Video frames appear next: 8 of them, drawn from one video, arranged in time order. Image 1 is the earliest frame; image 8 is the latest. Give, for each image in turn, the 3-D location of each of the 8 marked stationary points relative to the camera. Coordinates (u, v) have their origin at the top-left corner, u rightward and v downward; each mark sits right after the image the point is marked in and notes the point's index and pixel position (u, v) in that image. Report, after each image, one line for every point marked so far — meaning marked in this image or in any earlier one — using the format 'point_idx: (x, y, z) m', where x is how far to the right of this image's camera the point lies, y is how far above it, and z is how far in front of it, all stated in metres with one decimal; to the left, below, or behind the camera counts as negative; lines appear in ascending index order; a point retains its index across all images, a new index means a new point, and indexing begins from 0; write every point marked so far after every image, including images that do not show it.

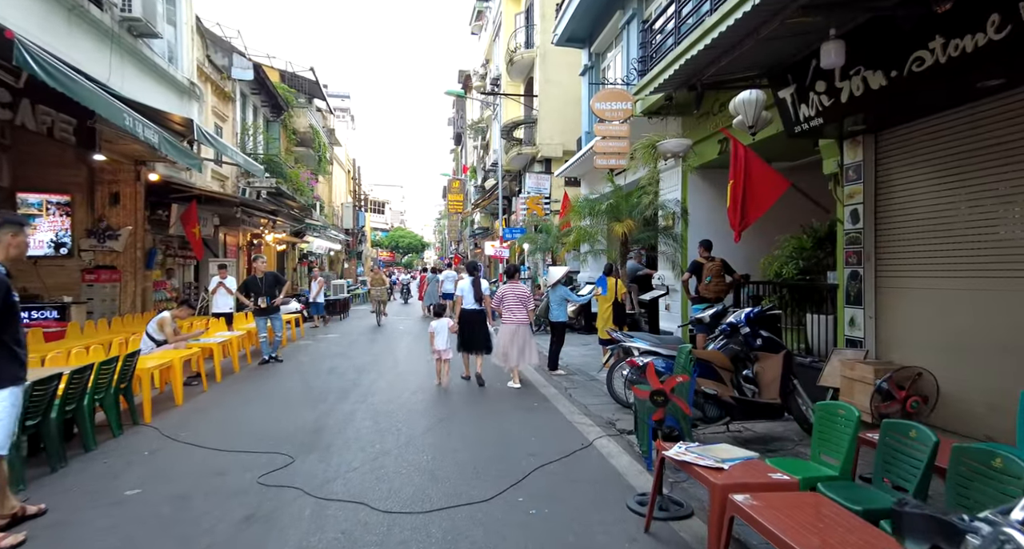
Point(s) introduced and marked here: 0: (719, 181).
0: (+3.7, +1.6, +10.5) m
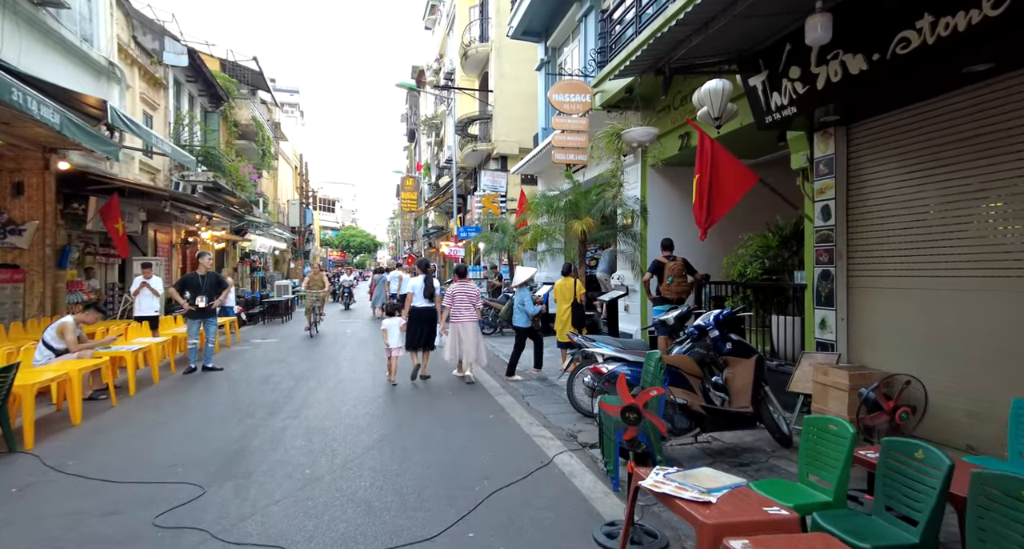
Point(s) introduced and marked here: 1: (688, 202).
0: (+2.9, +1.6, +10.2) m
1: (+3.1, +1.3, +10.3) m
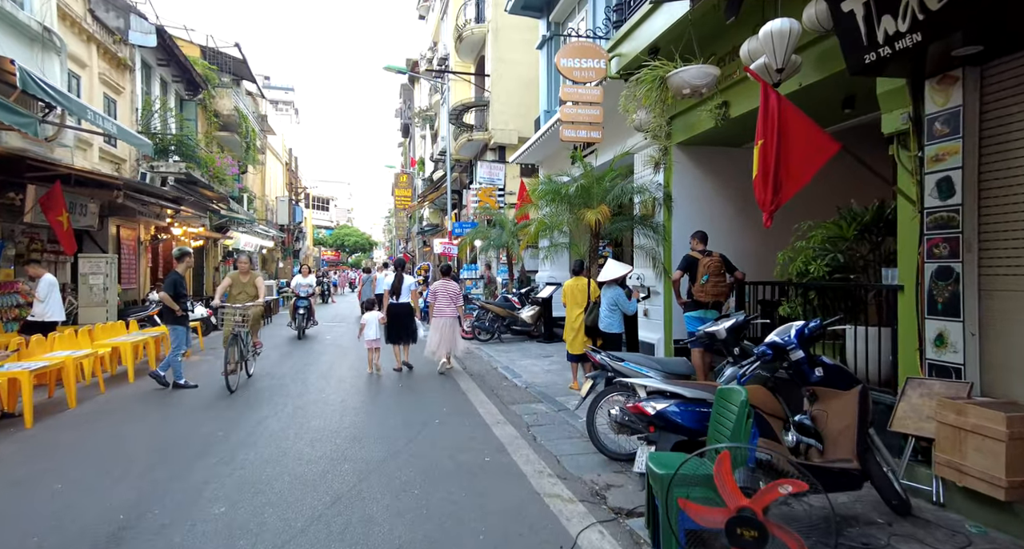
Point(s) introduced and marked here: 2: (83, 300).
0: (+2.9, +1.7, +8.6) m
1: (+3.1, +1.3, +8.7) m
2: (-8.8, -0.5, +12.1) m
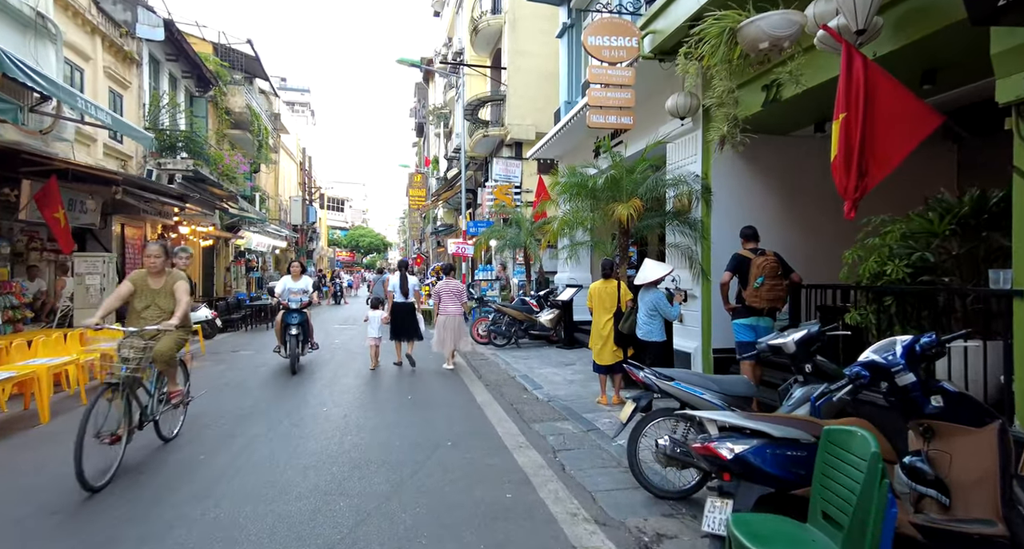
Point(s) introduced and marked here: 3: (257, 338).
0: (+3.2, +1.6, +7.8) m
1: (+3.4, +1.3, +7.8) m
2: (-8.4, -0.5, +11.5) m
3: (-6.6, -1.7, +15.2) m
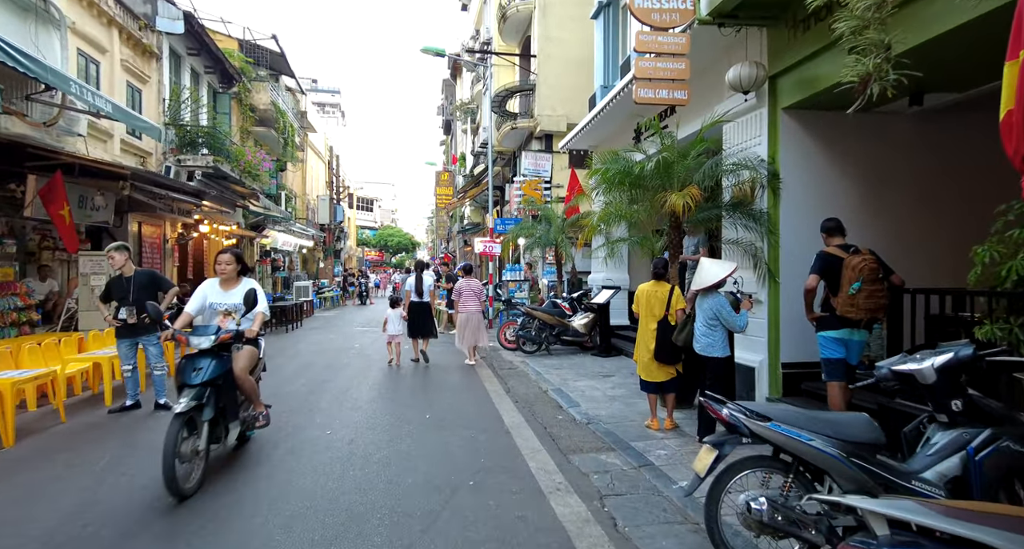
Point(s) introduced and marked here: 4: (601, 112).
0: (+3.6, +1.6, +6.6) m
1: (+3.8, +1.2, +6.6) m
2: (-7.9, -0.5, +10.8) m
3: (-5.8, -1.7, +14.4) m
4: (+1.7, +3.0, +11.0) m
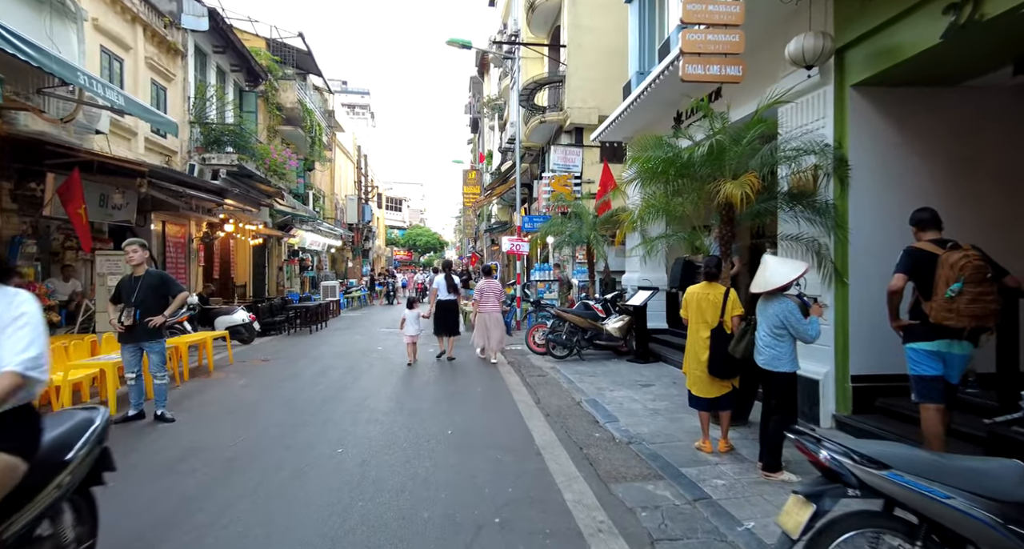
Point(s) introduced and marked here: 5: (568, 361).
0: (+3.9, +1.6, +5.7) m
1: (+4.1, +1.2, +5.8) m
2: (-7.3, -0.5, +10.5) m
3: (-5.1, -1.7, +14.0) m
4: (+2.2, +3.0, +10.3) m
5: (+1.0, -1.6, +11.1) m
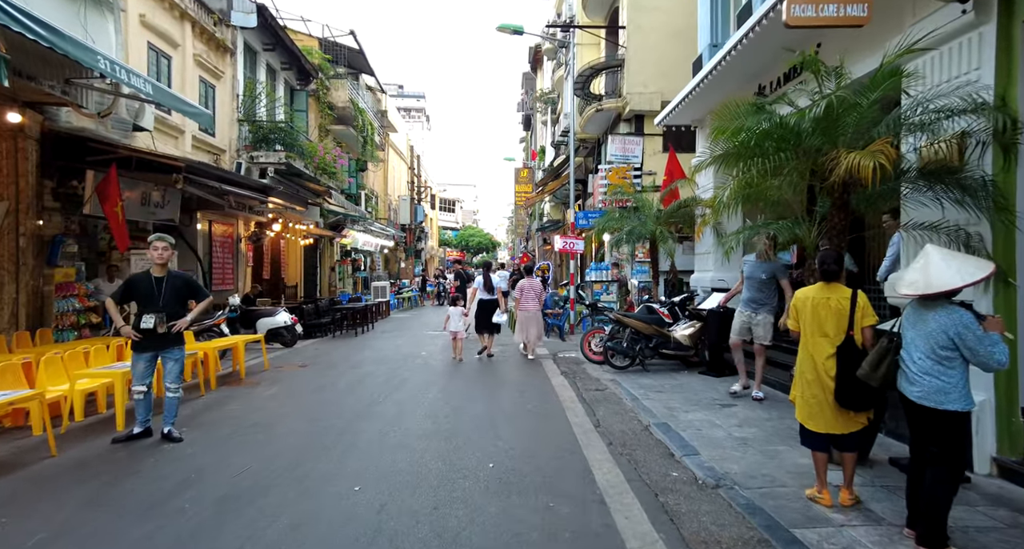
0: (+4.3, +1.6, +4.3) m
1: (+4.5, +1.3, +4.3) m
2: (-6.4, -0.5, +10.1) m
3: (-3.9, -1.7, +13.4) m
4: (+3.0, +3.0, +9.0) m
5: (+2.0, -1.6, +9.8) m
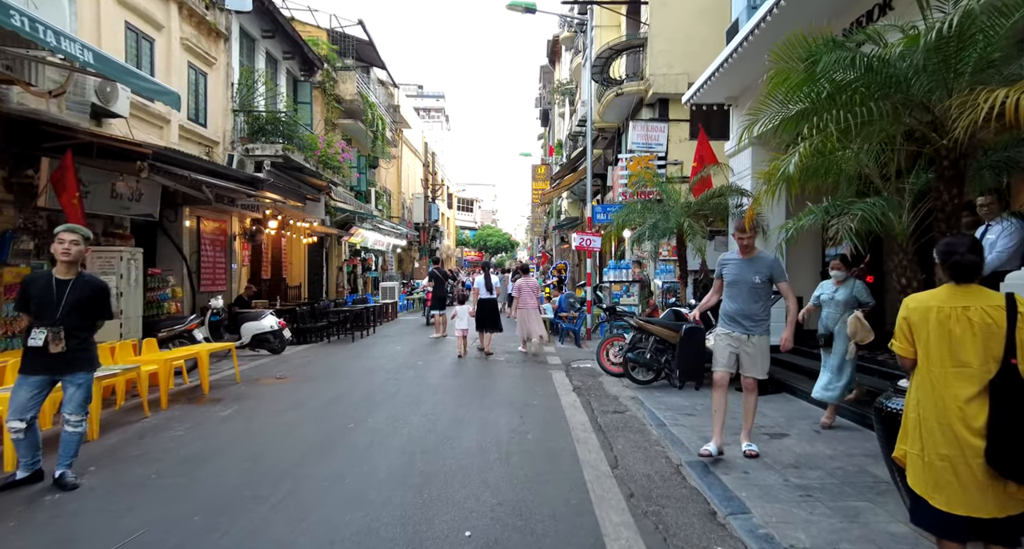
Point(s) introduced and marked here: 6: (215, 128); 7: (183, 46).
0: (+4.2, +1.6, +2.8) m
1: (+4.4, +1.3, +2.8) m
2: (-6.3, -0.5, +8.9) m
3: (-3.7, -1.7, +12.2) m
4: (+3.1, +3.0, +7.5) m
5: (+2.0, -1.6, +8.4) m
6: (-8.0, +4.0, +15.9) m
7: (-8.1, +5.6, +14.5) m
